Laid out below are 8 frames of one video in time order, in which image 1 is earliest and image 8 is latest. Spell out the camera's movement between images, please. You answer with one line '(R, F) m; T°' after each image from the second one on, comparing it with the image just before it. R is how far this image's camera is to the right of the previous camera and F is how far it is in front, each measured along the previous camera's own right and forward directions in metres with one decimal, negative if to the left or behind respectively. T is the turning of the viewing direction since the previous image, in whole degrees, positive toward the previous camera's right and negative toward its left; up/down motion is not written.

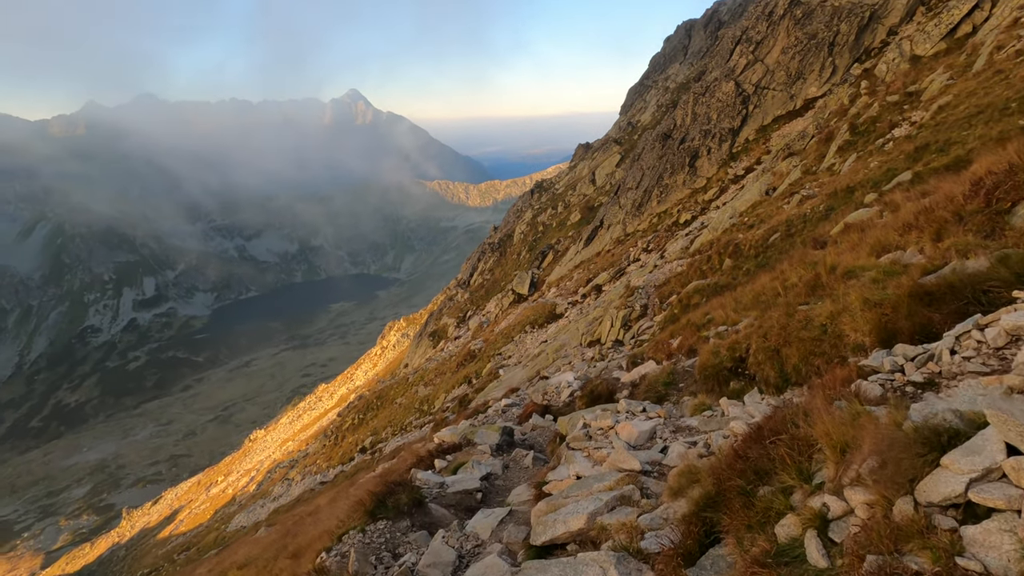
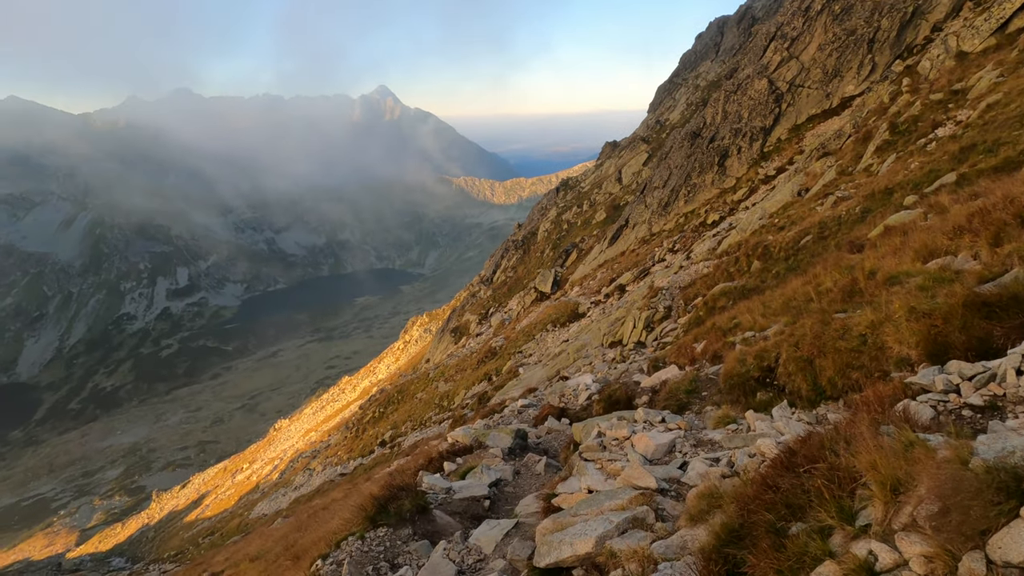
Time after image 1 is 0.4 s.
(+0.1, +0.3) m; -2°
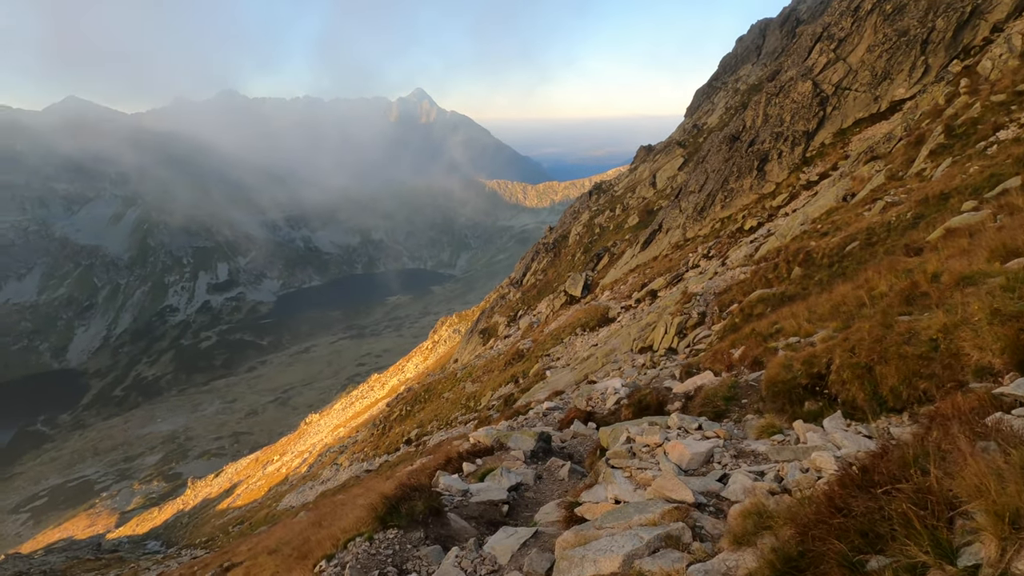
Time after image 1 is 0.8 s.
(0.0, +0.4) m; -3°
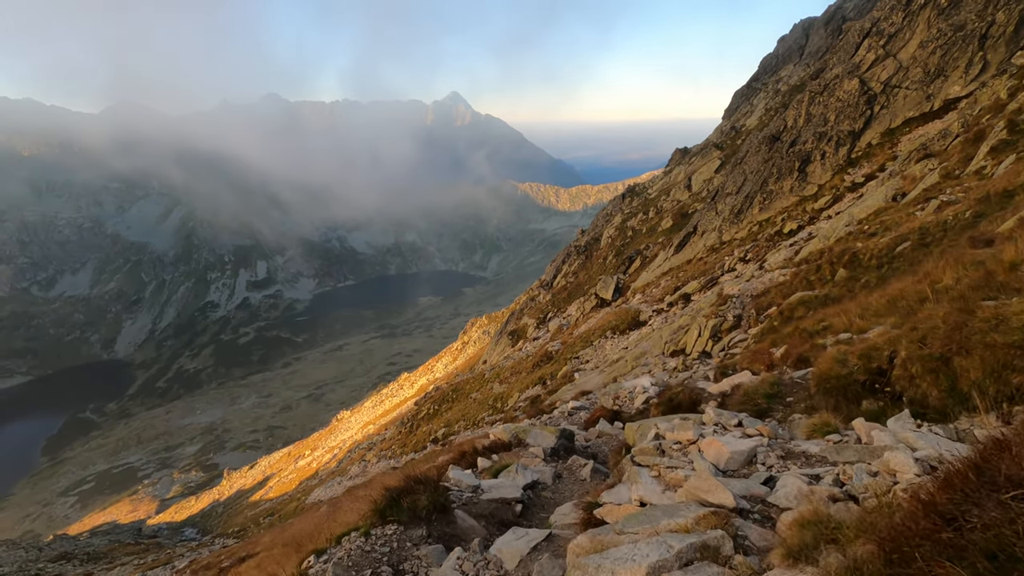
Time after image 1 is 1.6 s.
(+0.1, +0.5) m; -3°
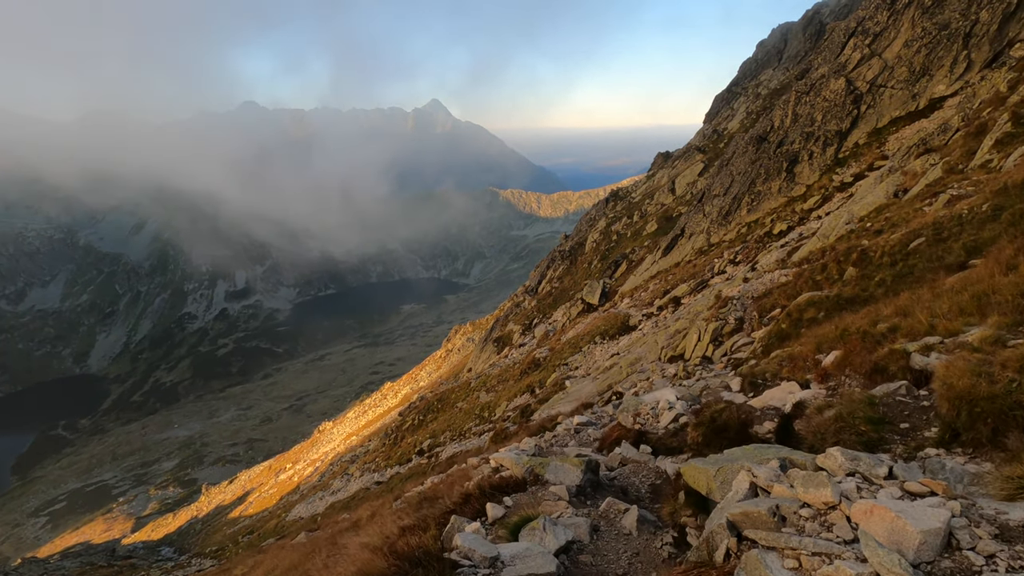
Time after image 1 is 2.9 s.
(-0.3, +1.4) m; +2°
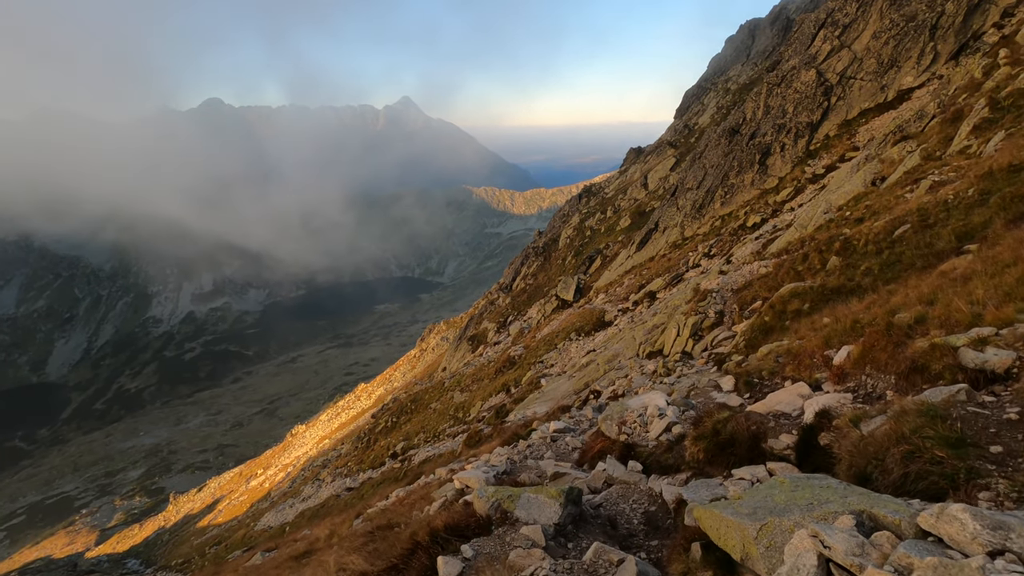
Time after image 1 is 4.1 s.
(+0.1, +1.2) m; +3°
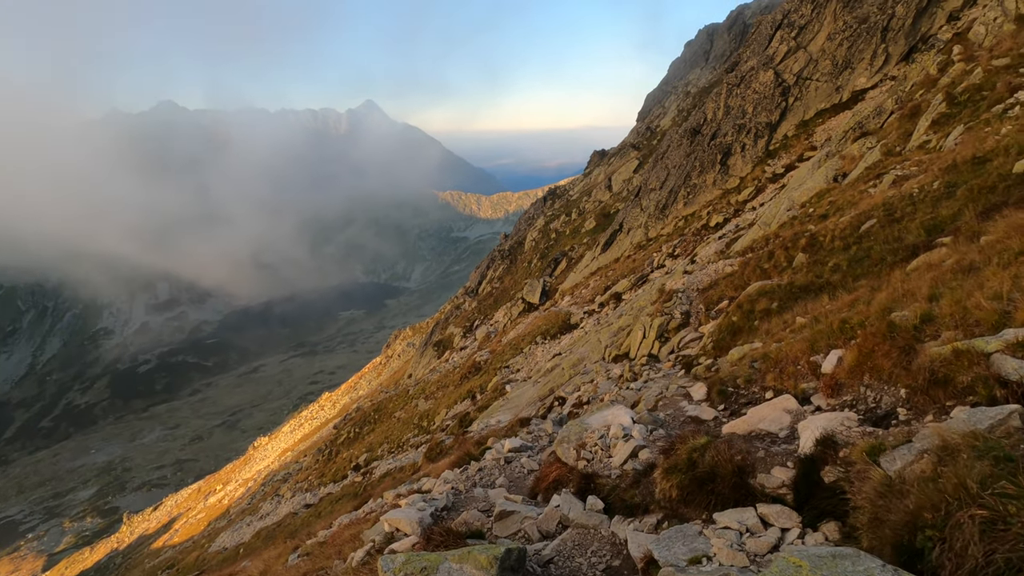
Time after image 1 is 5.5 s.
(+0.4, +1.2) m; +3°
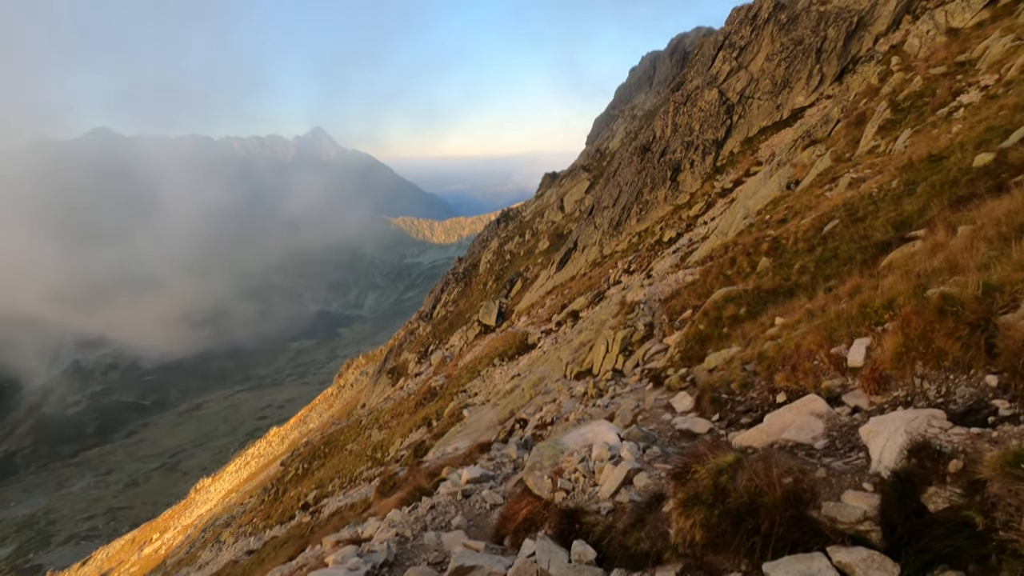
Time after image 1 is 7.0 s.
(0.0, +1.3) m; +5°
